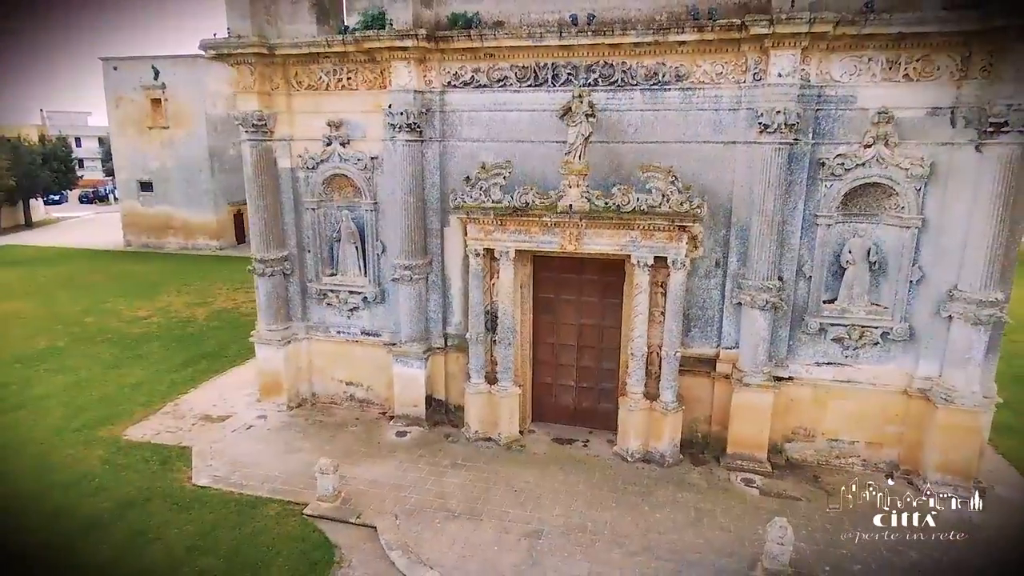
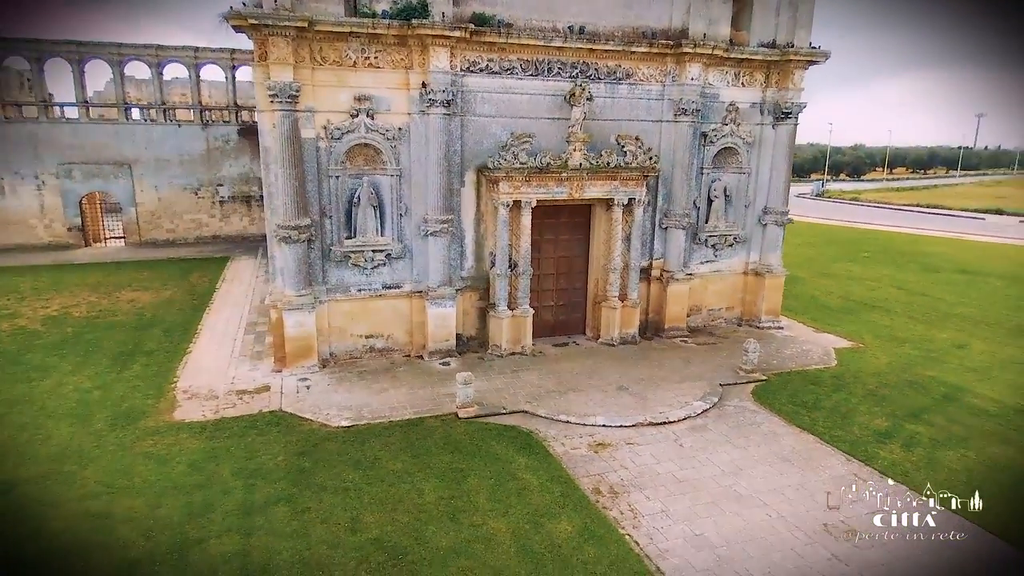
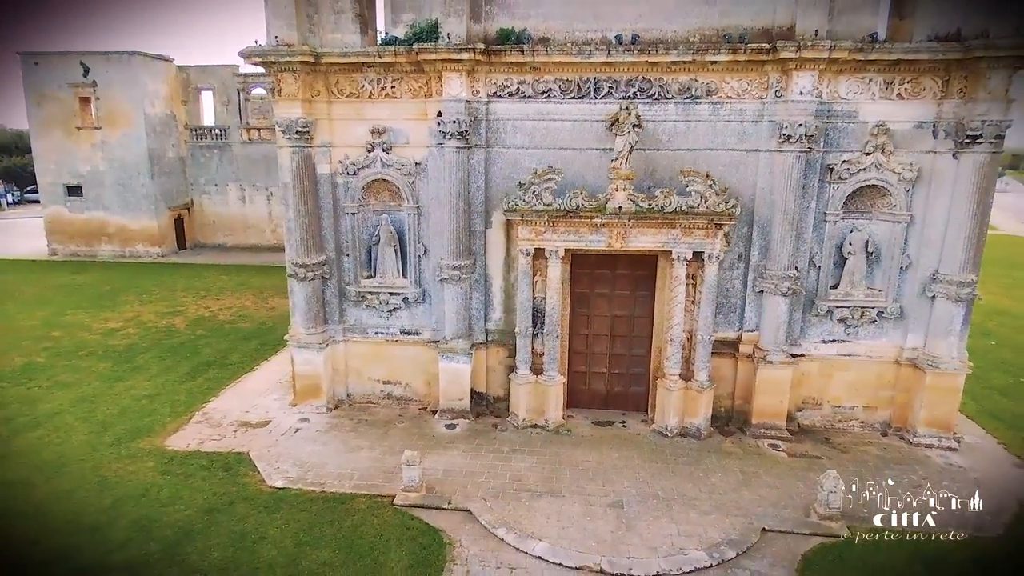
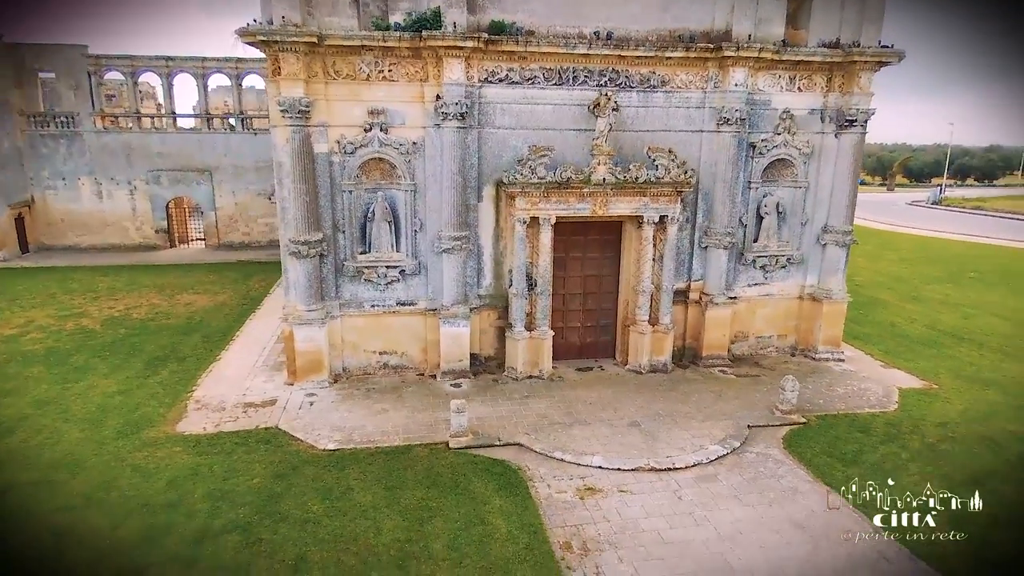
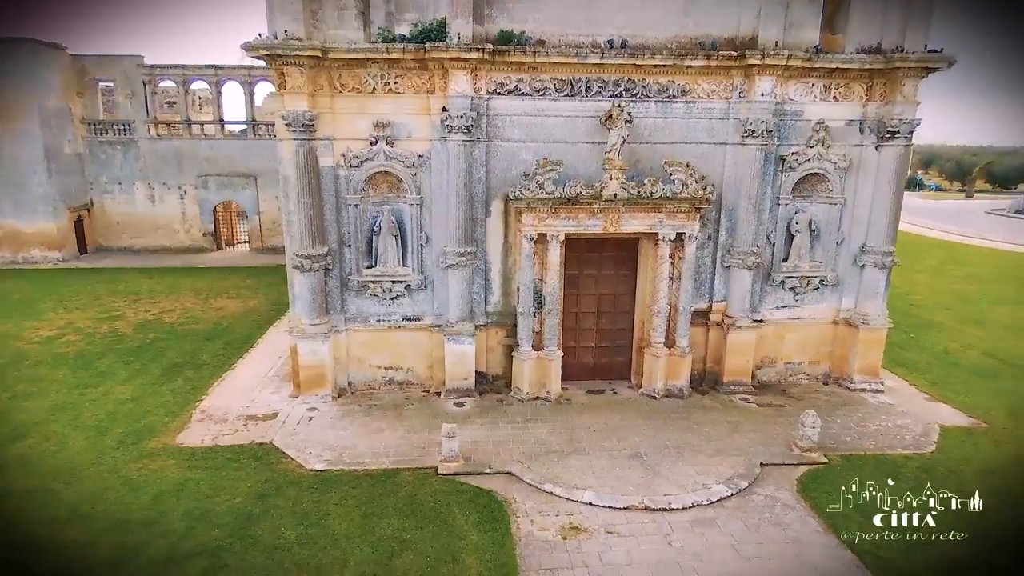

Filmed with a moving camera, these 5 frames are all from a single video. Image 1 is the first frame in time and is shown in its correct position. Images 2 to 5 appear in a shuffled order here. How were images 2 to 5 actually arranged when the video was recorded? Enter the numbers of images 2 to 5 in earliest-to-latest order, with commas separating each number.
3, 5, 4, 2
